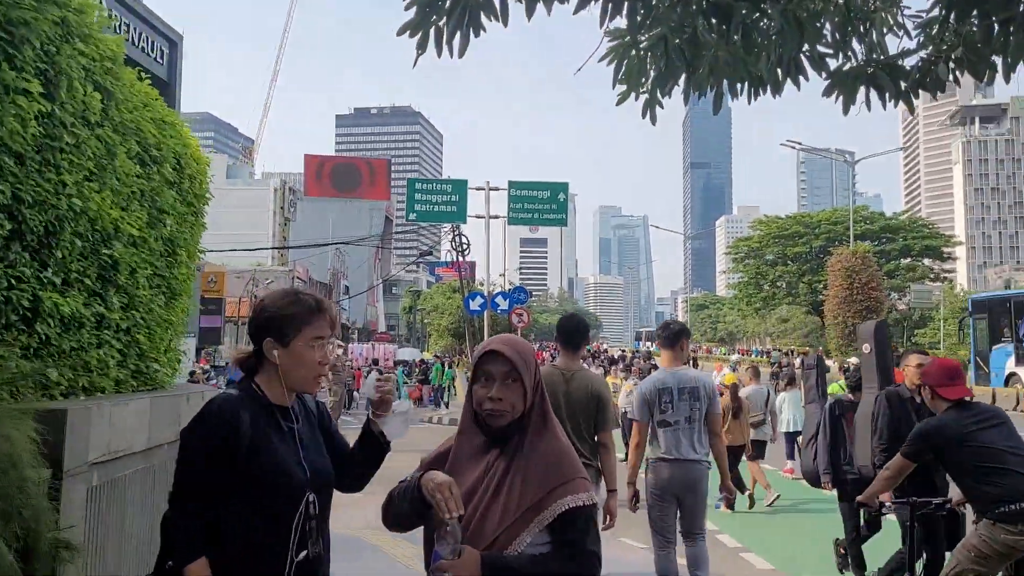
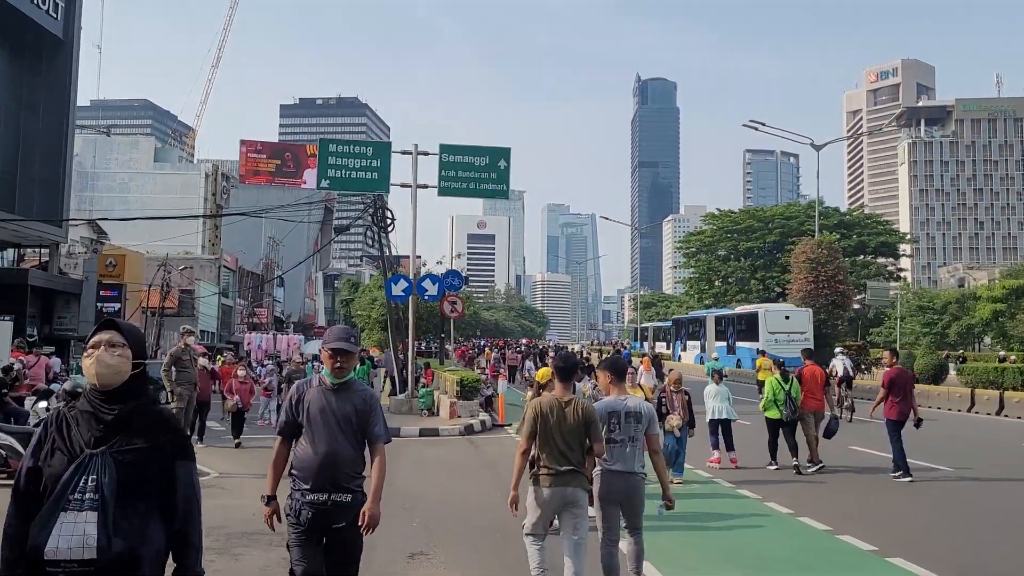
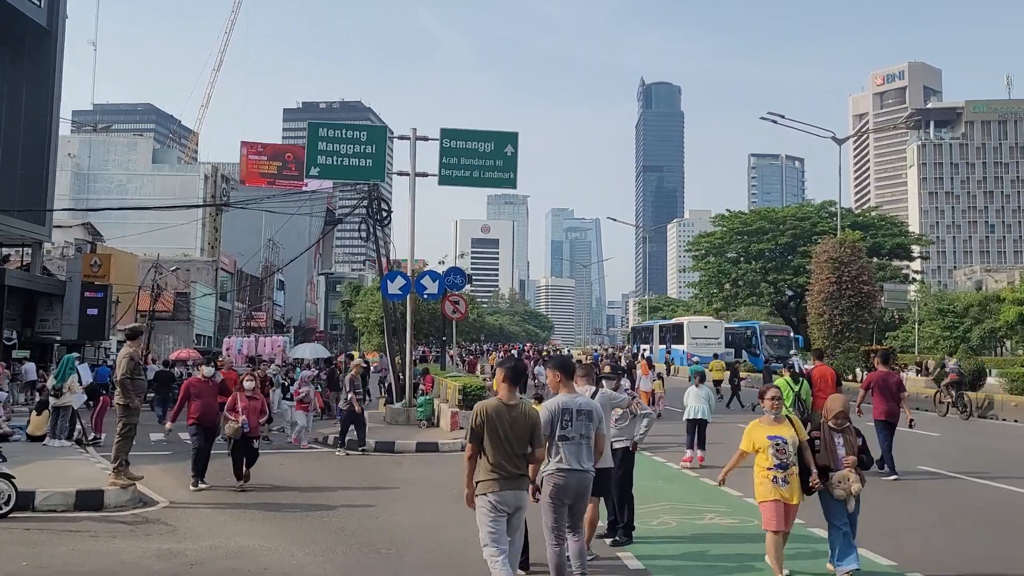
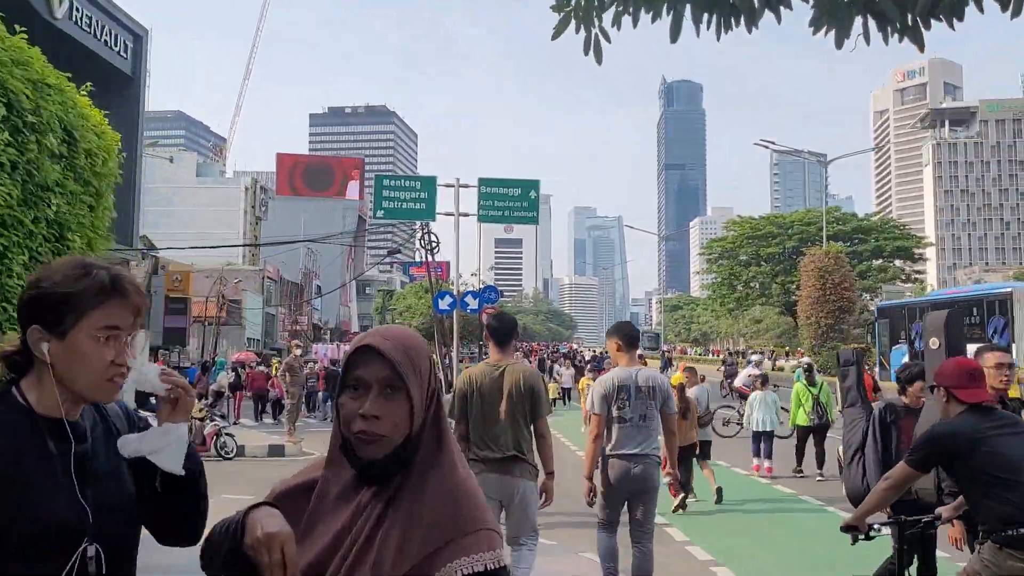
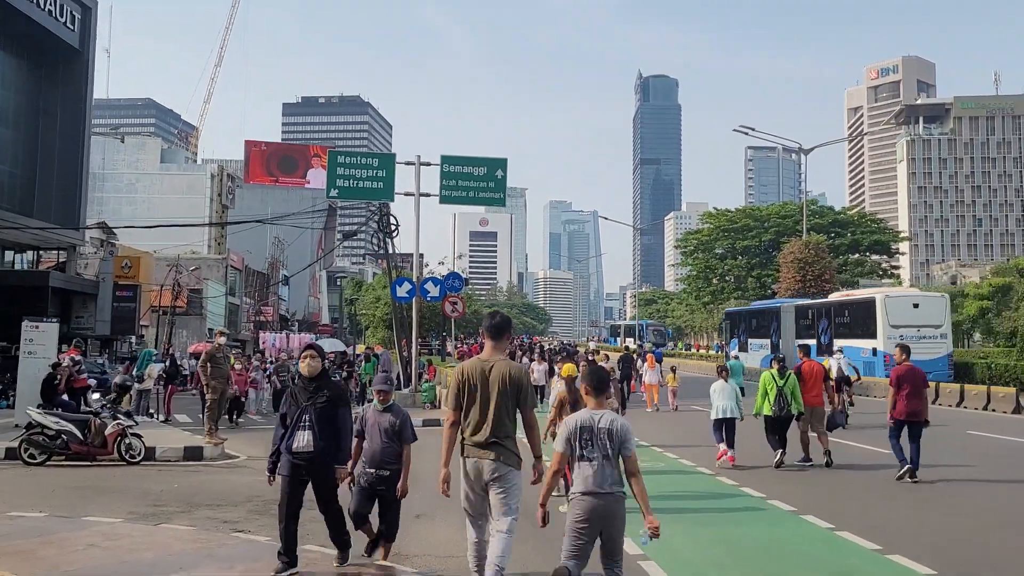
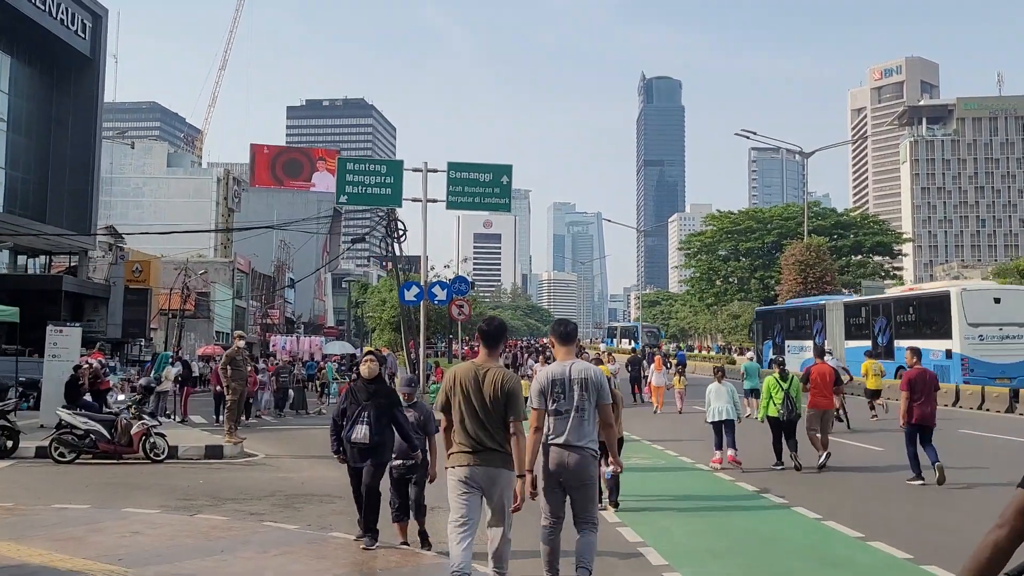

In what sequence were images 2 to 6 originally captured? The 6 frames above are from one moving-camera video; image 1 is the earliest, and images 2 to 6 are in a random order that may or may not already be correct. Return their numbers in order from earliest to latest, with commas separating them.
4, 6, 5, 2, 3
